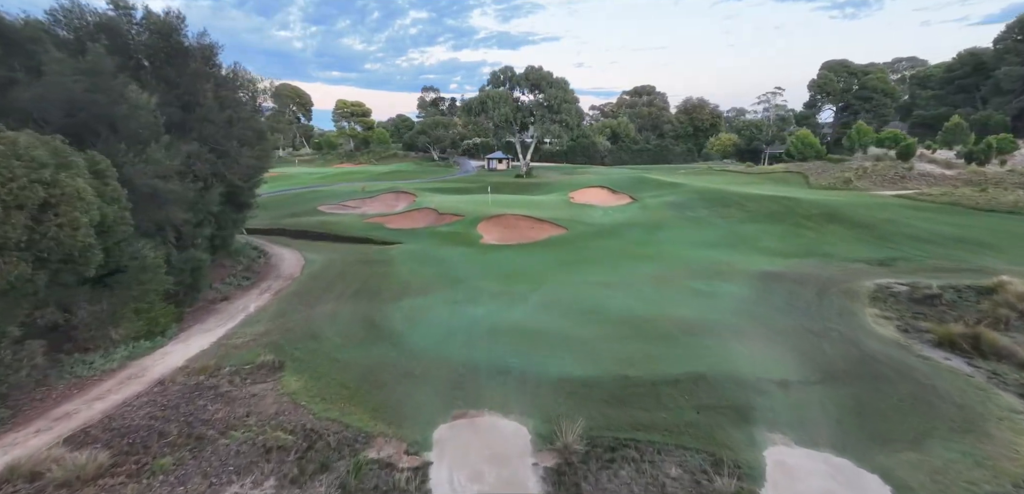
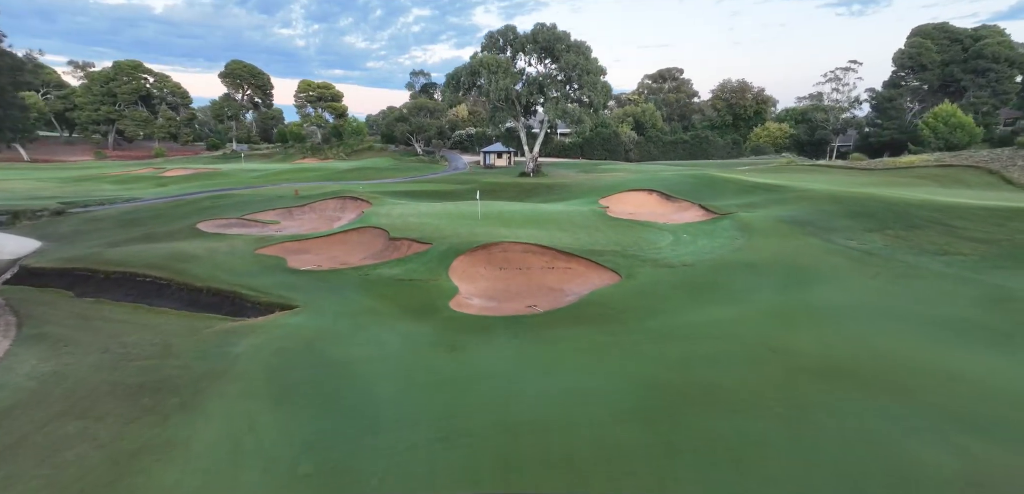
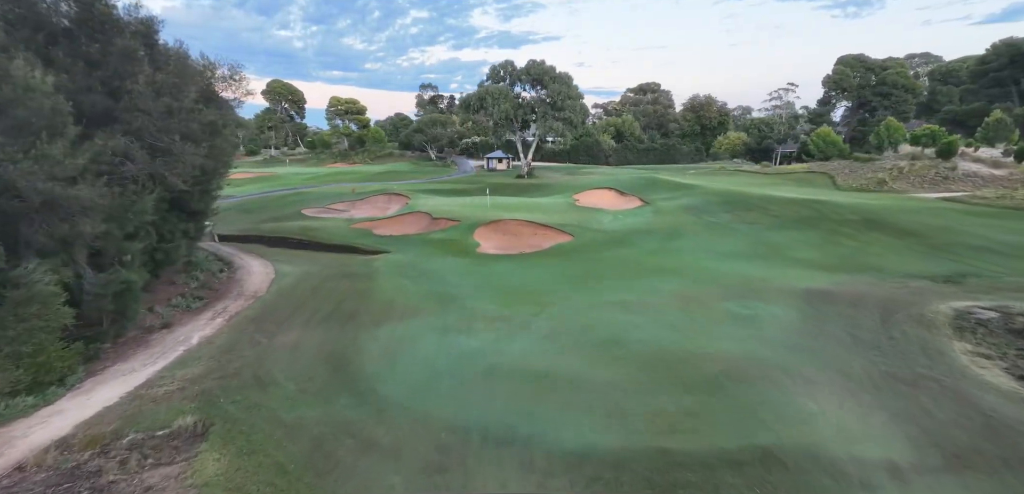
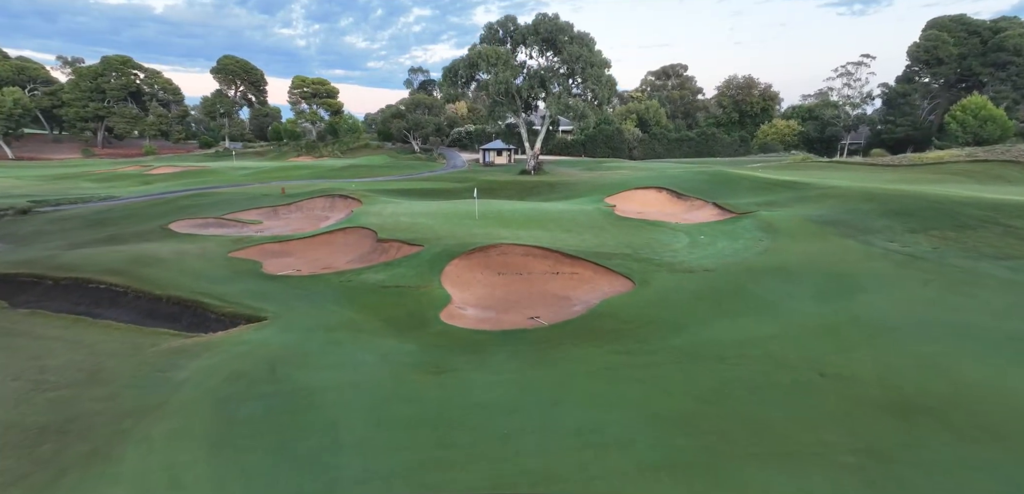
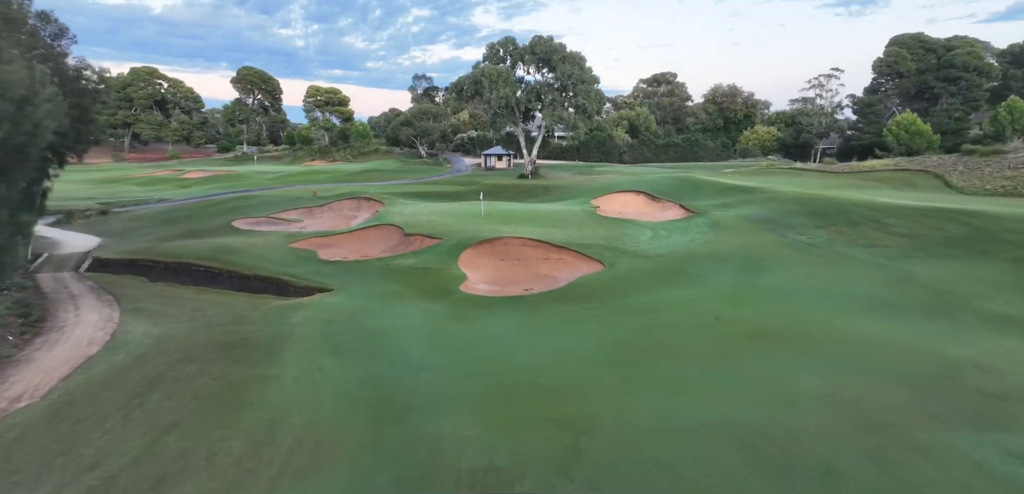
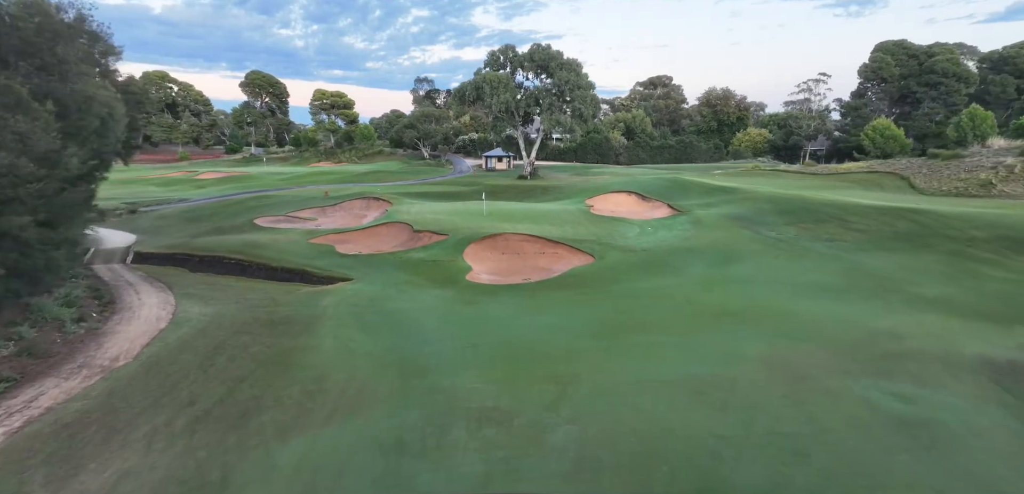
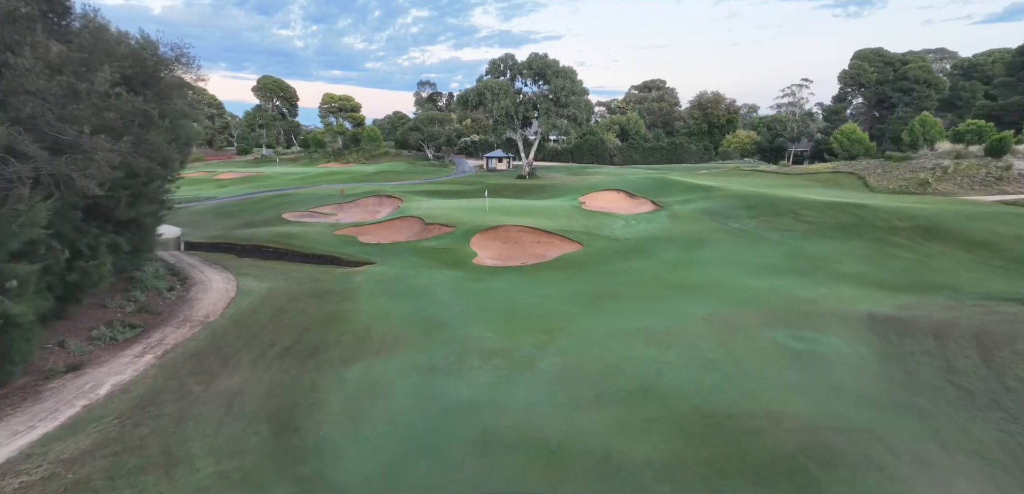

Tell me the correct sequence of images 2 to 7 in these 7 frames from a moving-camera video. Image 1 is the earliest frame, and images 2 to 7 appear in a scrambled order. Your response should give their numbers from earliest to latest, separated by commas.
3, 7, 6, 5, 2, 4
